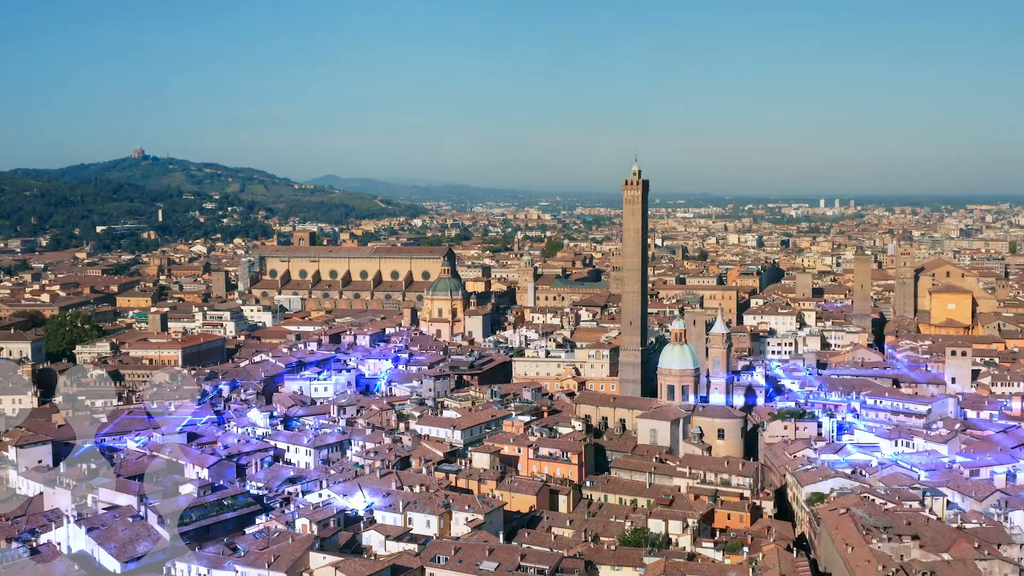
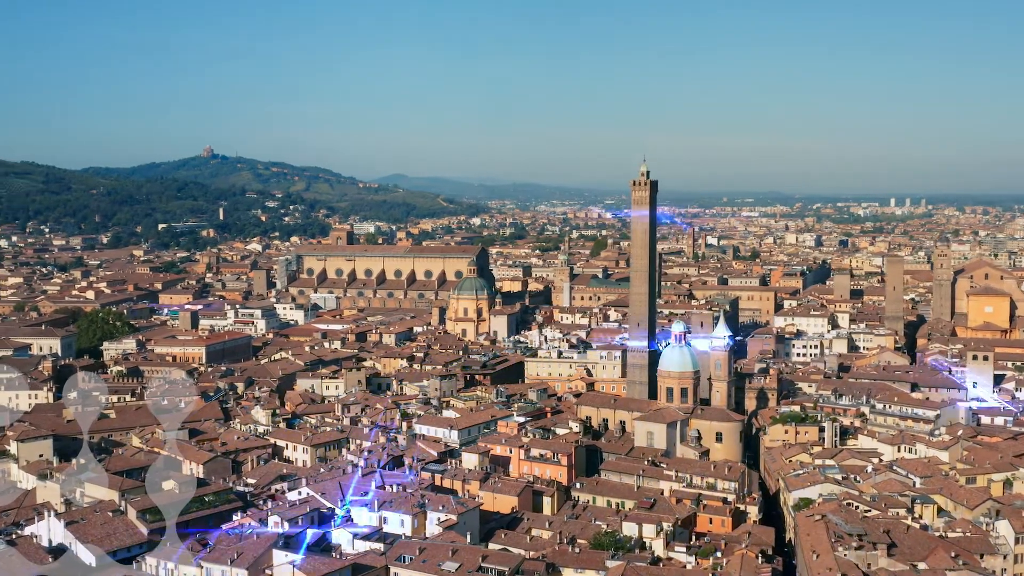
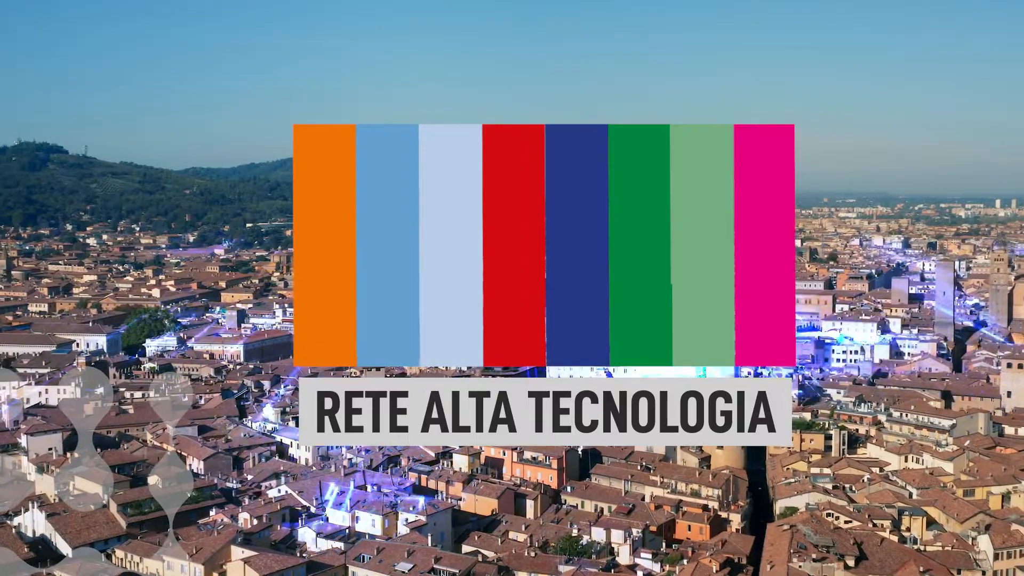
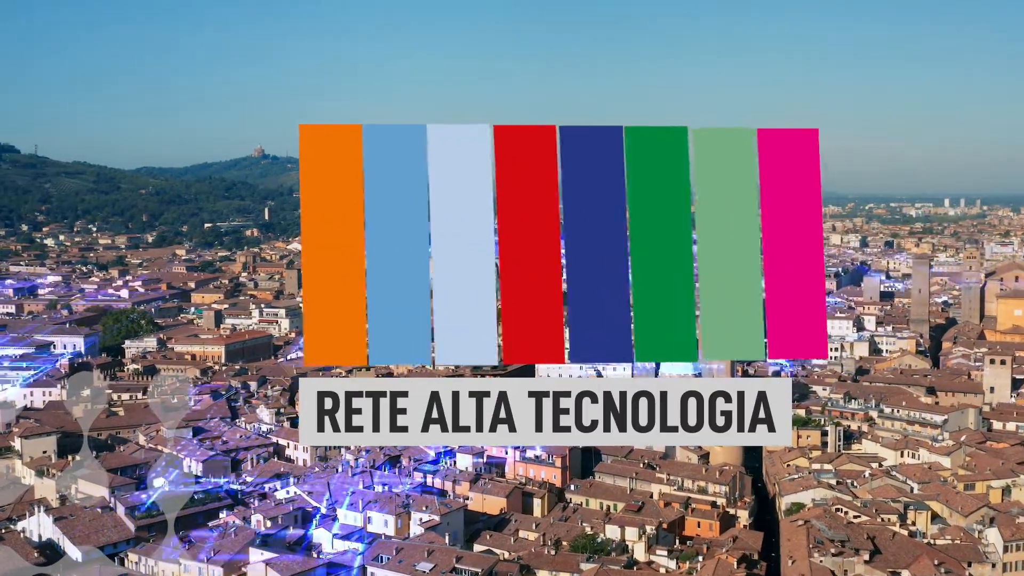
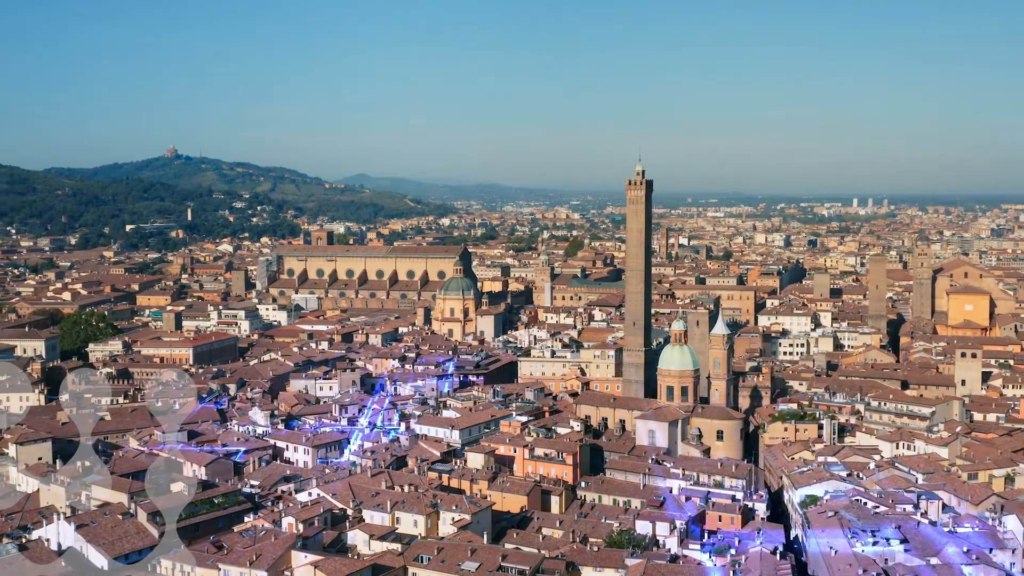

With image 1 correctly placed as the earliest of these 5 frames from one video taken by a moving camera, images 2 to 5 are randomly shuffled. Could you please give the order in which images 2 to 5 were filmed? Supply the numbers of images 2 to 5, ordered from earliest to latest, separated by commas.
5, 2, 4, 3
